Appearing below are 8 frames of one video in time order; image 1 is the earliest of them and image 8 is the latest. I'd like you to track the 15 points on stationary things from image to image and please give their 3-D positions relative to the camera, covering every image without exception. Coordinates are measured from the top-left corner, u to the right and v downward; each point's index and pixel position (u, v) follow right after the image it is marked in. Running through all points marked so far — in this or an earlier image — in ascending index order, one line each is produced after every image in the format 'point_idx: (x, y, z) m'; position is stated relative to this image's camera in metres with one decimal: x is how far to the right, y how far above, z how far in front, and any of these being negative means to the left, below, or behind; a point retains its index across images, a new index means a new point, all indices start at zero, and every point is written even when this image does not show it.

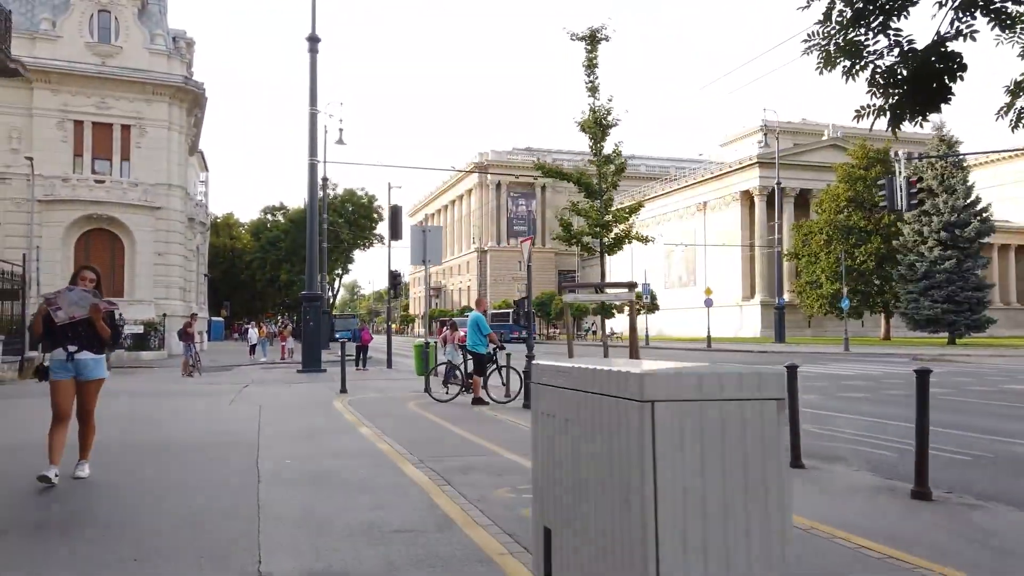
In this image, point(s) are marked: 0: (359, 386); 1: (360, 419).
0: (-3.5, -2.2, +17.2) m
1: (-2.2, -1.9, +10.9) m
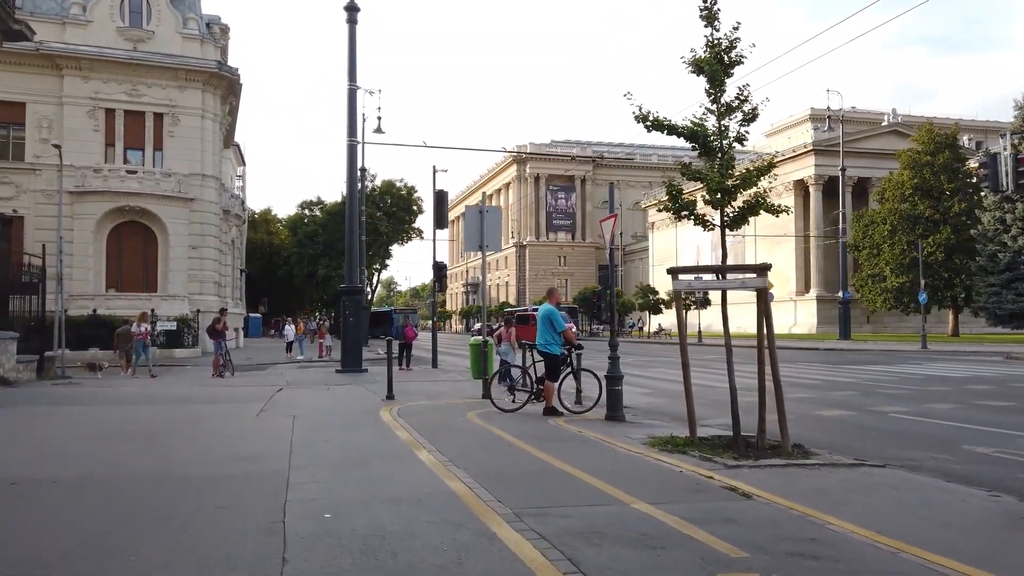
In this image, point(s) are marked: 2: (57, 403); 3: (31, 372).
0: (-2.1, -2.0, +15.0) m
1: (-1.1, -1.7, +8.7) m
2: (-8.3, -2.1, +13.8) m
3: (-12.0, -2.1, +18.8) m
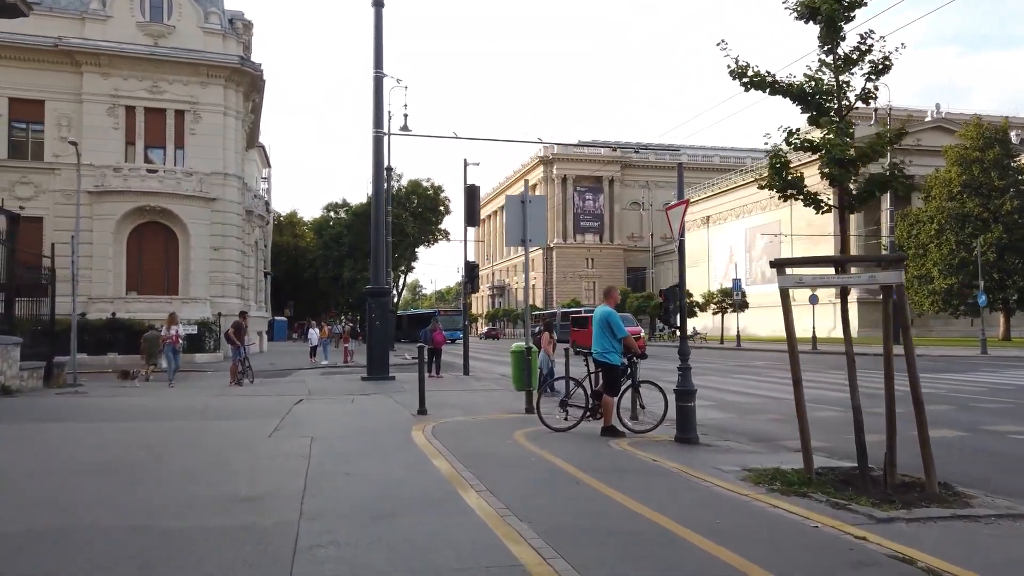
0: (-1.3, -2.0, +13.5) m
1: (-0.5, -1.7, +7.1) m
2: (-7.6, -2.1, +12.5) m
3: (-11.0, -2.1, +17.5) m
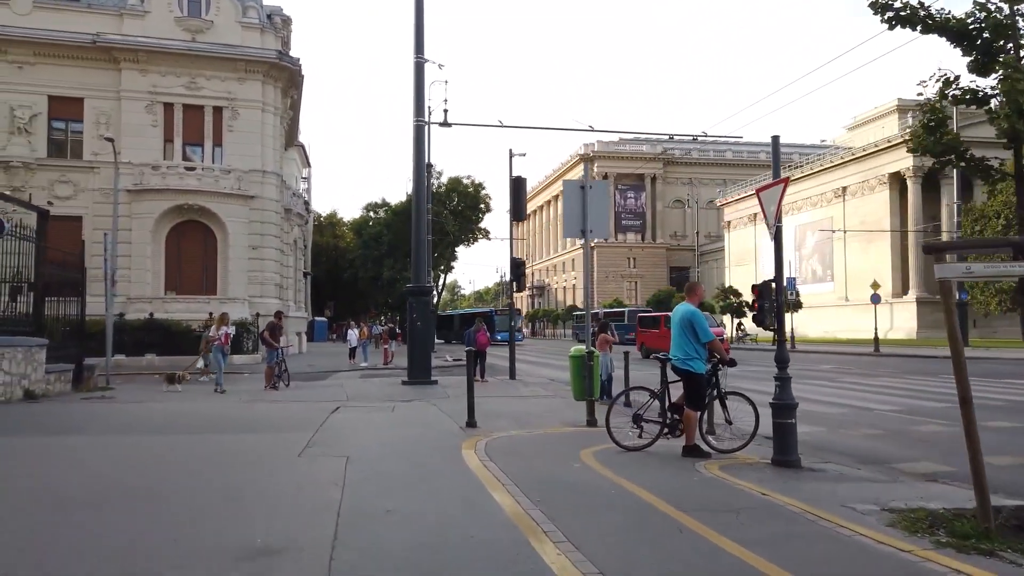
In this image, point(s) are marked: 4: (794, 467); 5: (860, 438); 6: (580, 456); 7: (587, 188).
0: (-0.4, -2.0, +12.2) m
1: (+0.1, -1.7, +5.8) m
2: (-6.7, -2.1, +11.5) m
3: (-9.9, -2.1, +16.7) m
4: (+3.0, -1.9, +7.9) m
5: (+4.9, -2.1, +10.6) m
6: (+0.7, -1.8, +8.2) m
7: (+1.1, +1.5, +11.2) m
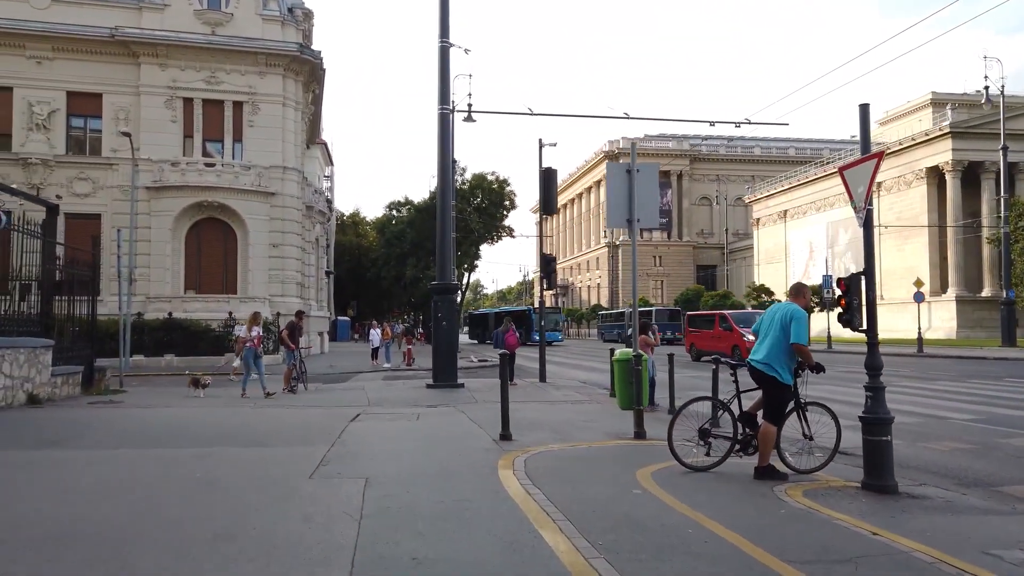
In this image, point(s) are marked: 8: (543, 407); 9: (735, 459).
0: (+0.2, -1.9, +11.1) m
1: (+0.4, -1.6, +4.7) m
2: (-6.2, -2.0, +10.6) m
3: (-9.2, -2.1, +15.9) m
4: (+3.4, -1.8, +6.7) m
5: (+5.4, -2.1, +9.3) m
6: (+1.2, -1.8, +7.1) m
7: (+1.6, +1.5, +10.0) m
8: (+0.6, -2.2, +13.5) m
9: (+2.4, -1.8, +8.0) m
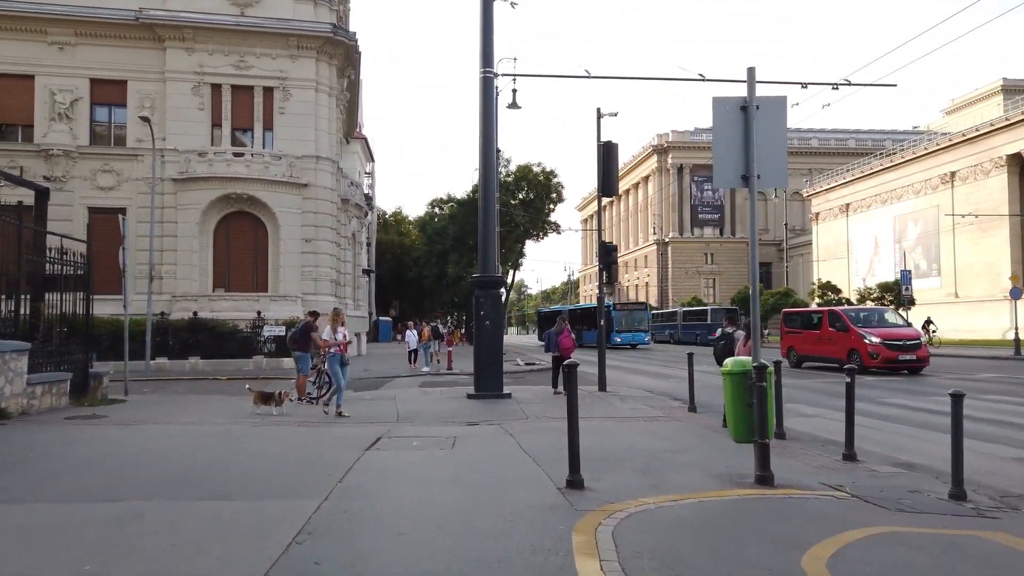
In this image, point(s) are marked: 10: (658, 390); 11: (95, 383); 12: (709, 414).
0: (+0.9, -1.8, +8.4) m
1: (+0.8, -1.5, +1.9) m
2: (-5.4, -1.9, +8.2) m
3: (-8.2, -2.0, +13.7) m
4: (+3.9, -1.7, +3.8) m
5: (+6.0, -1.9, +6.3) m
6: (+1.7, -1.6, +4.3) m
7: (+2.3, +1.7, +7.2) m
8: (+1.4, -2.0, +10.8) m
9: (+2.9, -1.7, +5.2) m
10: (+3.4, -2.4, +17.7) m
11: (-8.4, -1.9, +15.3) m
12: (+3.4, -2.2, +13.1) m
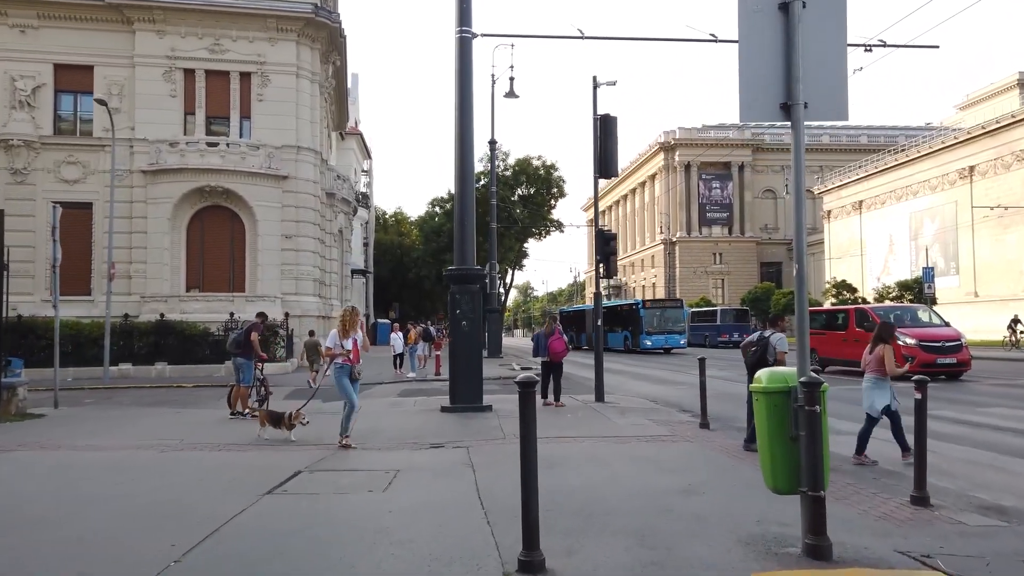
0: (+0.5, -1.7, +6.2) m
1: (+0.3, -1.3, -0.2) m
2: (-5.8, -1.8, +6.1) m
3: (-8.5, -1.9, +11.6) m
4: (+3.4, -1.5, +1.6) m
5: (+5.6, -1.7, +4.1) m
6: (+1.2, -1.5, +2.1) m
7: (+1.9, +1.8, +5.0) m
8: (+1.1, -1.9, +8.6) m
9: (+2.5, -1.5, +3.0) m
10: (+3.1, -2.3, +15.5) m
11: (-8.8, -1.9, +13.2) m
12: (+3.1, -2.1, +10.9) m
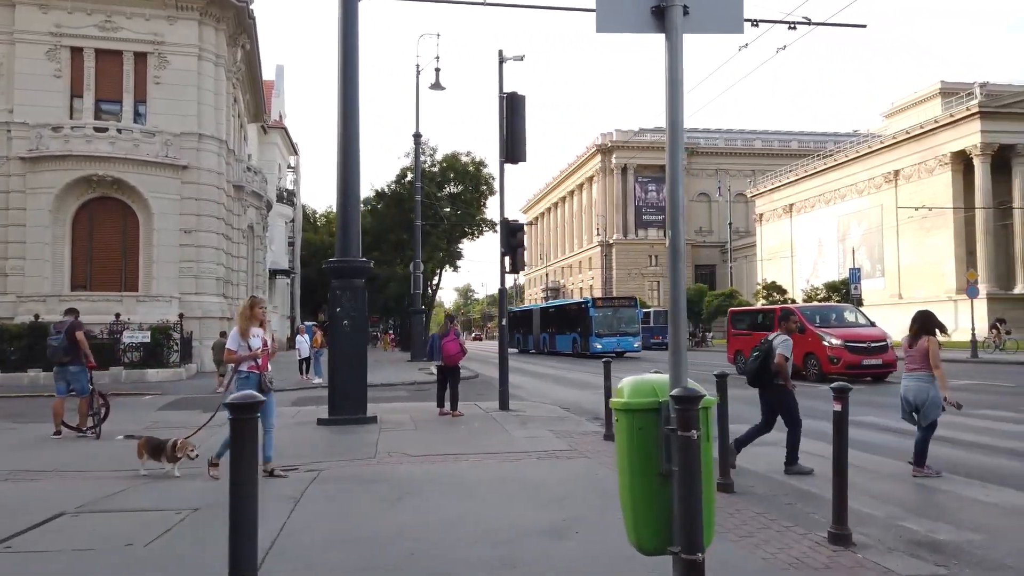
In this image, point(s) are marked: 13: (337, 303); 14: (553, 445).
0: (-0.7, -1.6, +4.7) m
1: (-0.4, -1.2, -1.7) m
2: (-7.0, -1.7, +4.1) m
3: (-10.1, -1.8, +9.4) m
4: (+2.6, -1.4, +0.4) m
5: (+4.5, -1.6, +3.0) m
6: (+0.3, -1.4, +0.7) m
7: (+0.7, +1.9, +3.7) m
8: (-0.3, -1.8, +7.2) m
9: (+1.5, -1.4, +1.7) m
10: (+1.2, -2.2, +14.2) m
11: (-10.5, -1.8, +11.0) m
12: (+1.5, -2.0, +9.6) m
13: (-2.7, -0.2, +11.7) m
14: (+0.5, -2.0, +9.8) m
